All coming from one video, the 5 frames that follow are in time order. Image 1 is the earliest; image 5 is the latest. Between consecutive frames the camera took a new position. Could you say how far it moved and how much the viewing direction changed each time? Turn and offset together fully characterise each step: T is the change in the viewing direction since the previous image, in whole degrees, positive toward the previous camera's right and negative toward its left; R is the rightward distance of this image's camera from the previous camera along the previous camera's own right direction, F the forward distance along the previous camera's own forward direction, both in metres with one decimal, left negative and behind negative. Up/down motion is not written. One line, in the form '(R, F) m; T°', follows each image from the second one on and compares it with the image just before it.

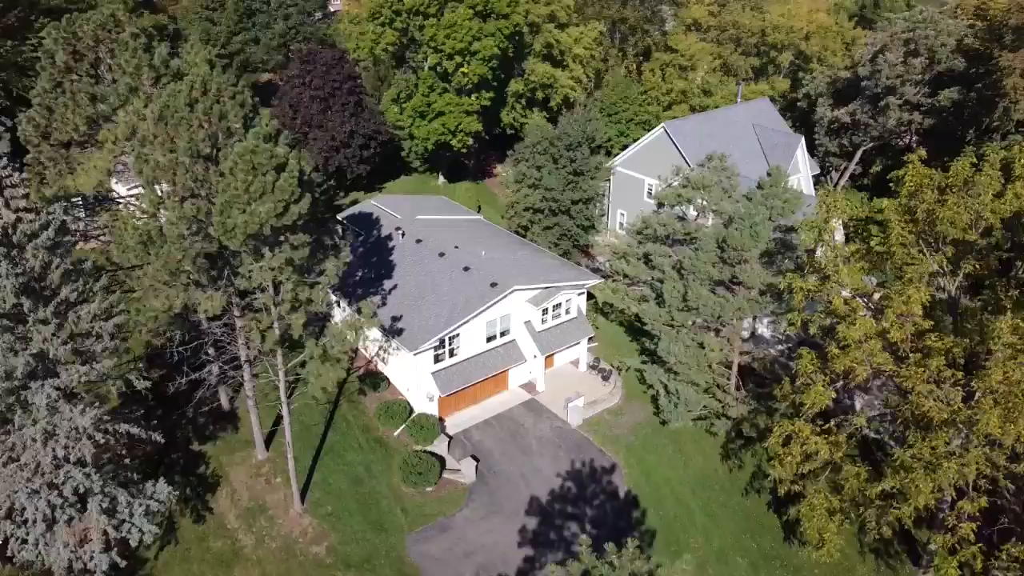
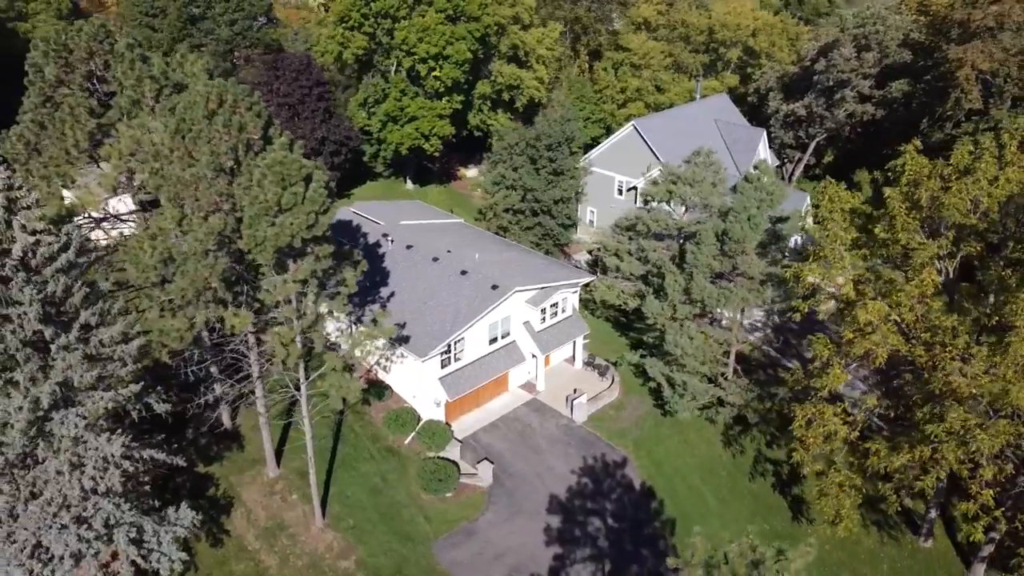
(-2.5, 0.0) m; +5°
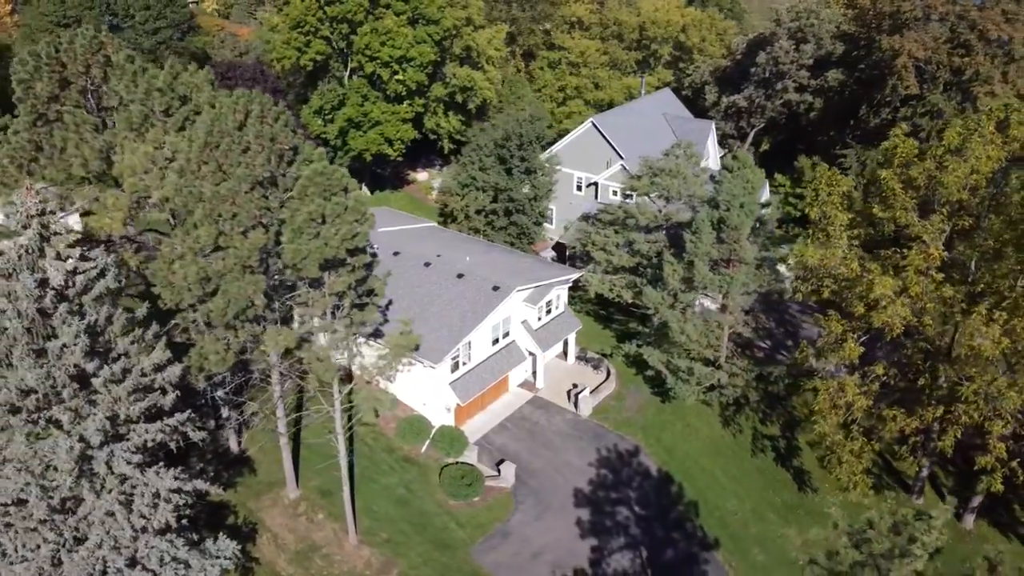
(-3.4, +0.1) m; +7°
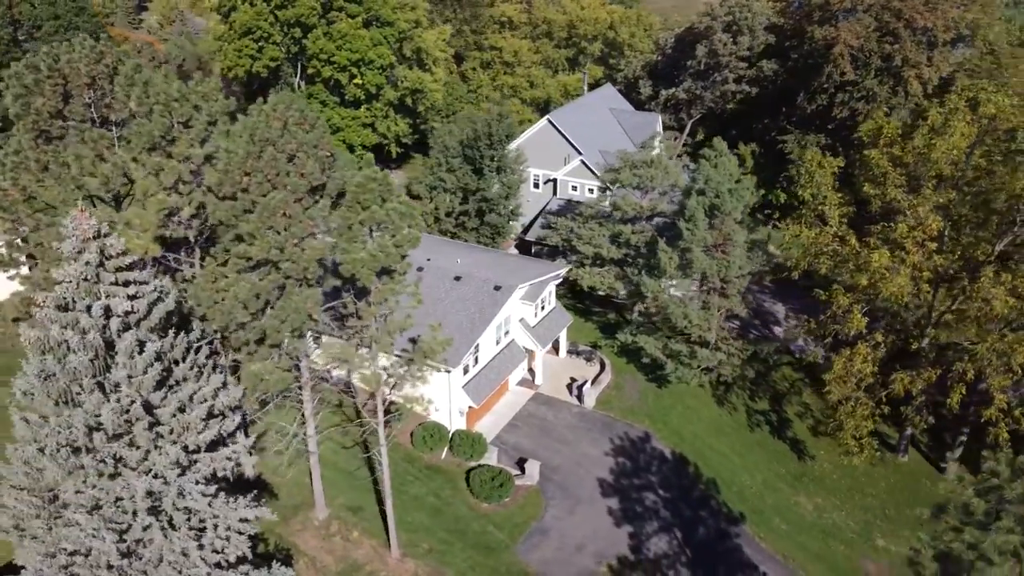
(-3.7, +0.2) m; +7°
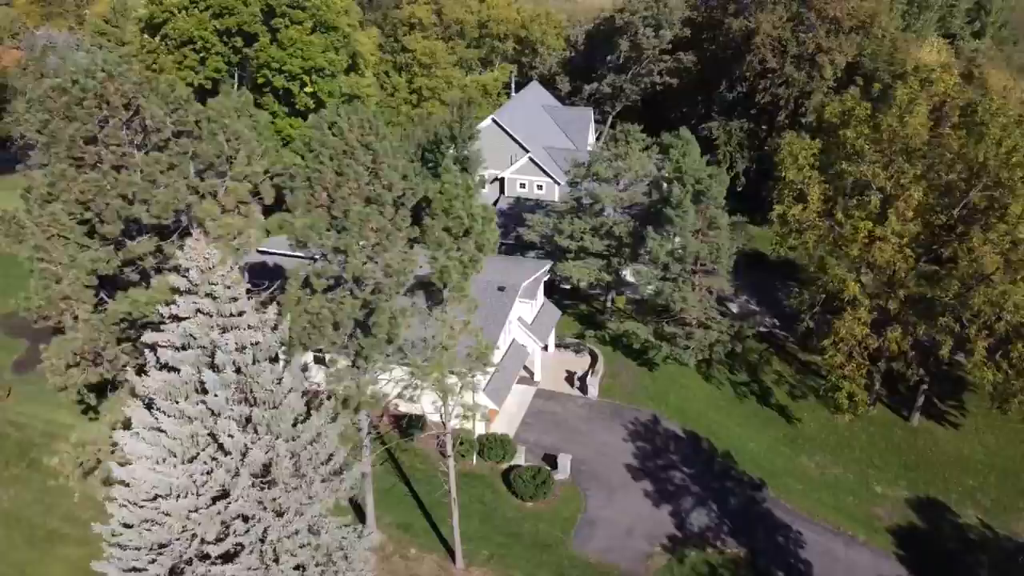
(-4.8, +0.2) m; +9°
